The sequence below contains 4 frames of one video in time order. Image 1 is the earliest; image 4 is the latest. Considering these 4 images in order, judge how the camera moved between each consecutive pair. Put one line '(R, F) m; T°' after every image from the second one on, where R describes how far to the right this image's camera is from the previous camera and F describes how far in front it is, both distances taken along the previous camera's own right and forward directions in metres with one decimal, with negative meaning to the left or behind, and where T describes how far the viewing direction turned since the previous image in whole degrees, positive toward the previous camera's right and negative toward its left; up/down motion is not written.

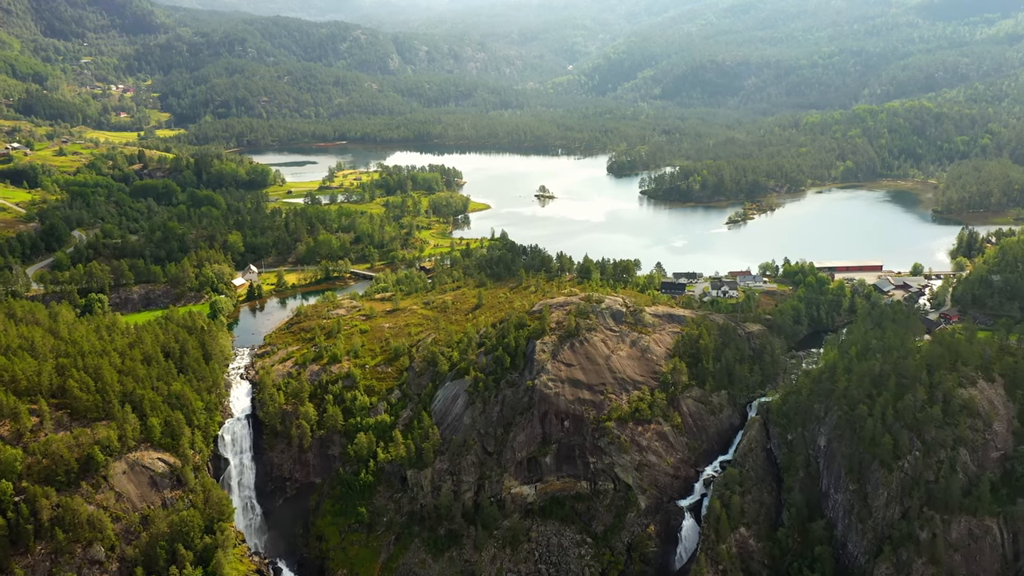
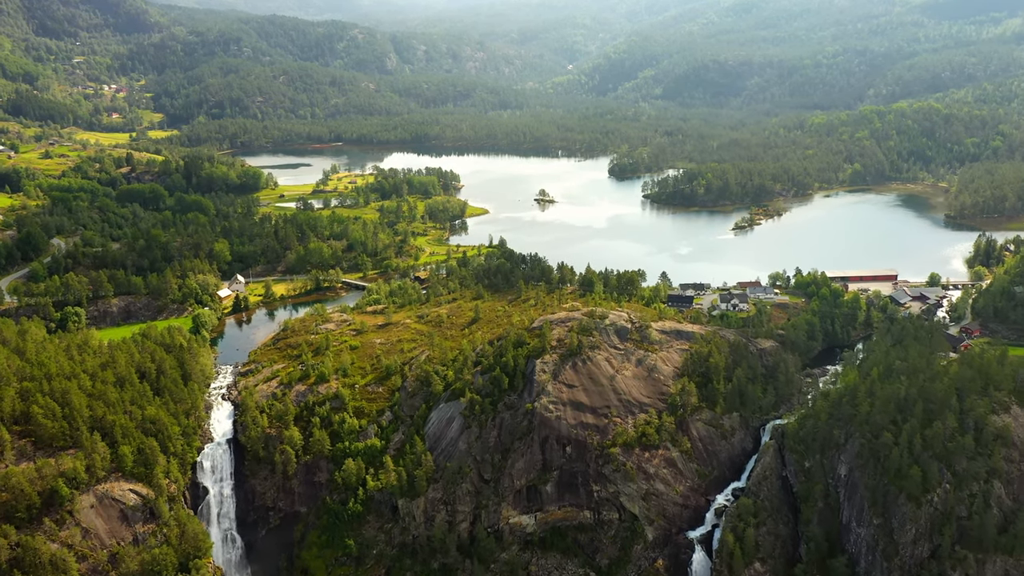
(+0.1, +3.7) m; 0°
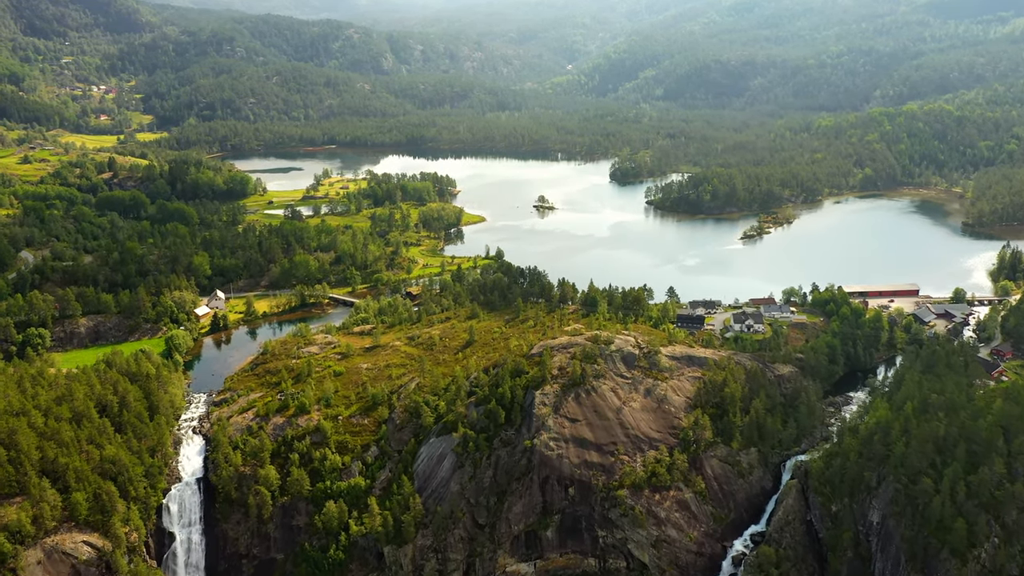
(+0.1, +4.9) m; 0°
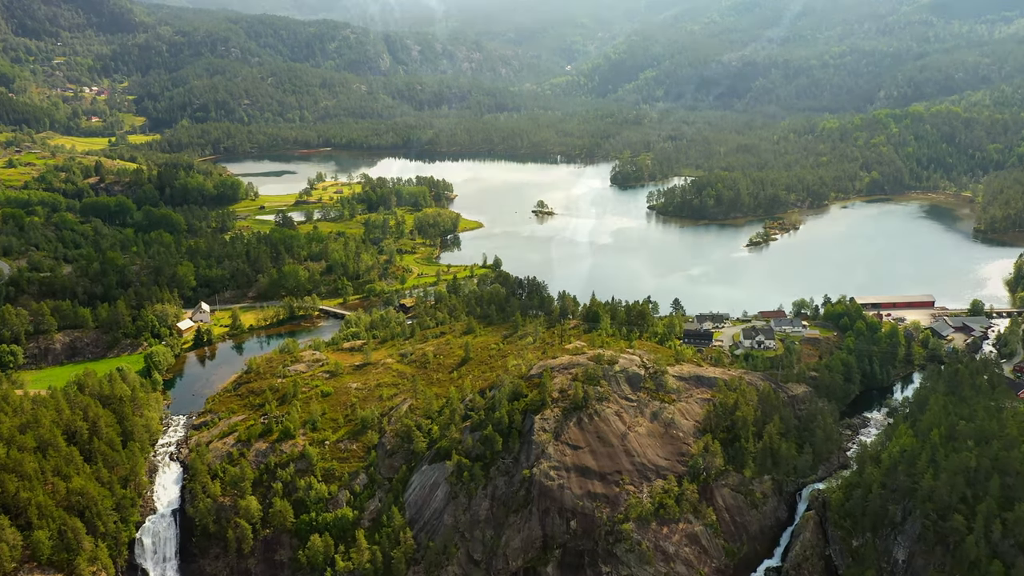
(+0.1, +3.3) m; 0°
